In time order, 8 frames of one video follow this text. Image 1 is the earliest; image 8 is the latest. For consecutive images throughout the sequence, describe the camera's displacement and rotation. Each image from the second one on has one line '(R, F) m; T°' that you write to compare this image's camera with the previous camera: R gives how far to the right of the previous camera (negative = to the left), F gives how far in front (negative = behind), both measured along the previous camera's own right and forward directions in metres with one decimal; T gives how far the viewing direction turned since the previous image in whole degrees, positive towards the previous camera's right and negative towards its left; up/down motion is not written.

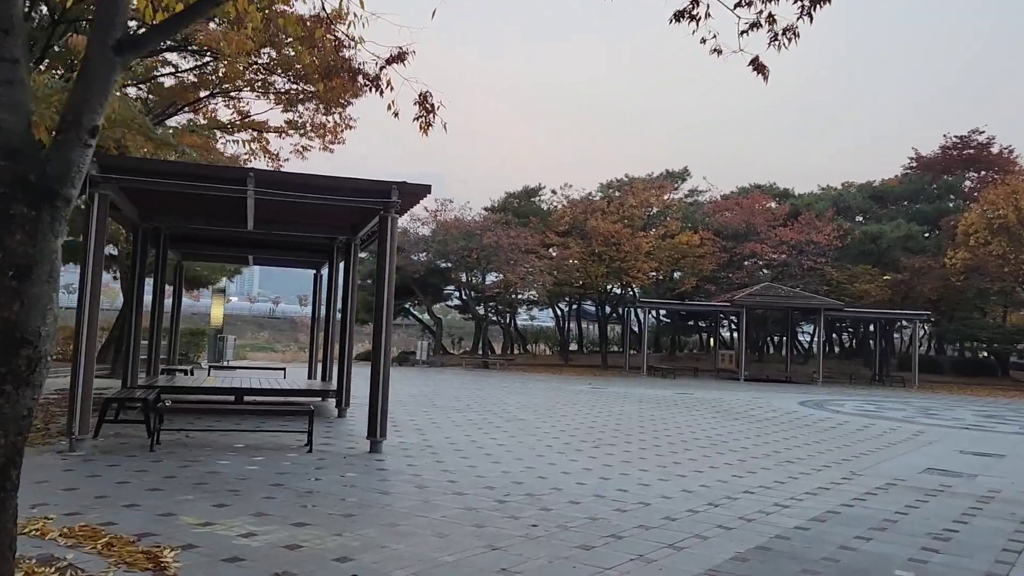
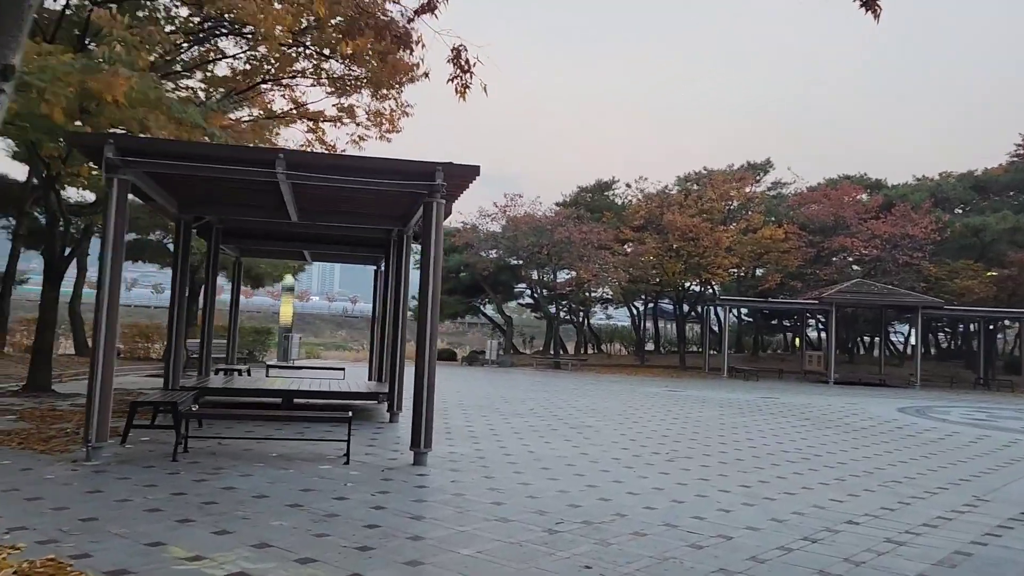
(+0.1, +0.9) m; -5°
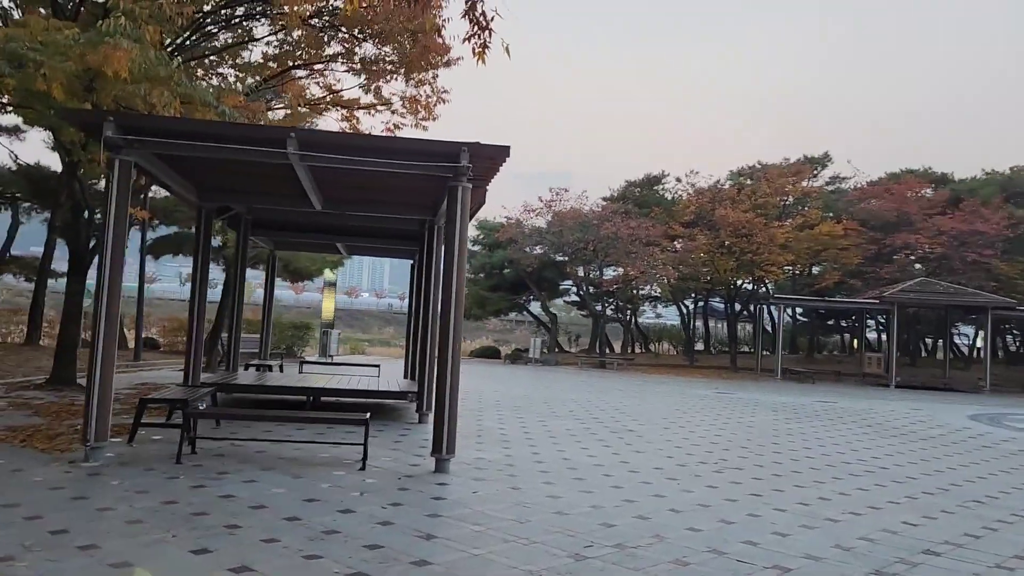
(+0.1, +0.6) m; -3°
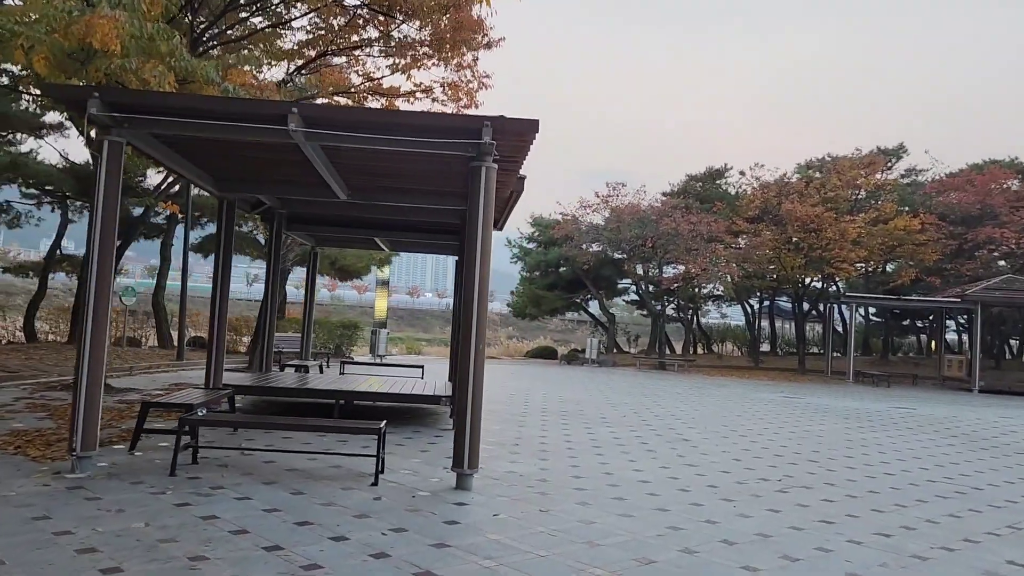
(+0.2, +0.8) m; -4°
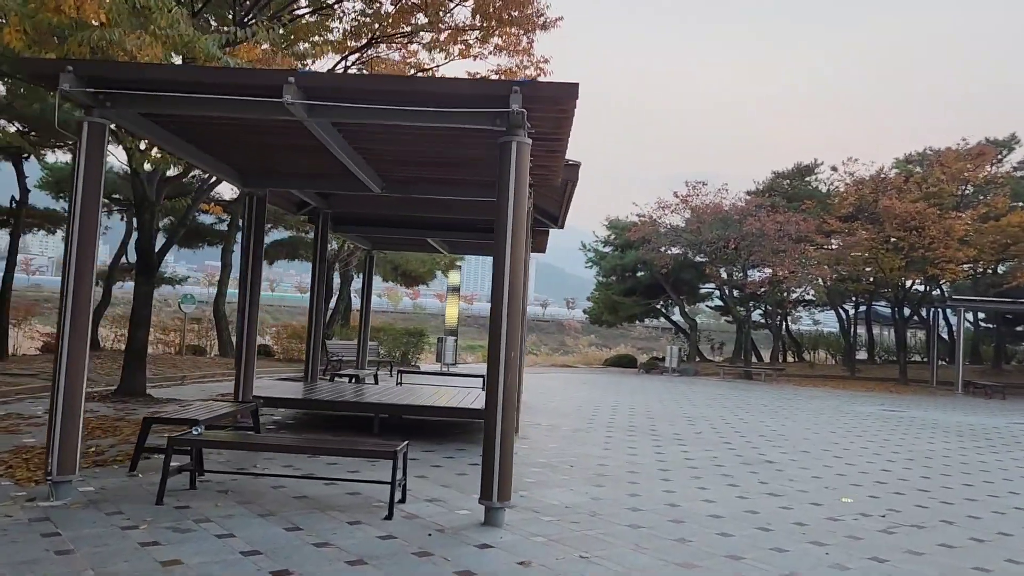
(+0.3, +0.9) m; -6°
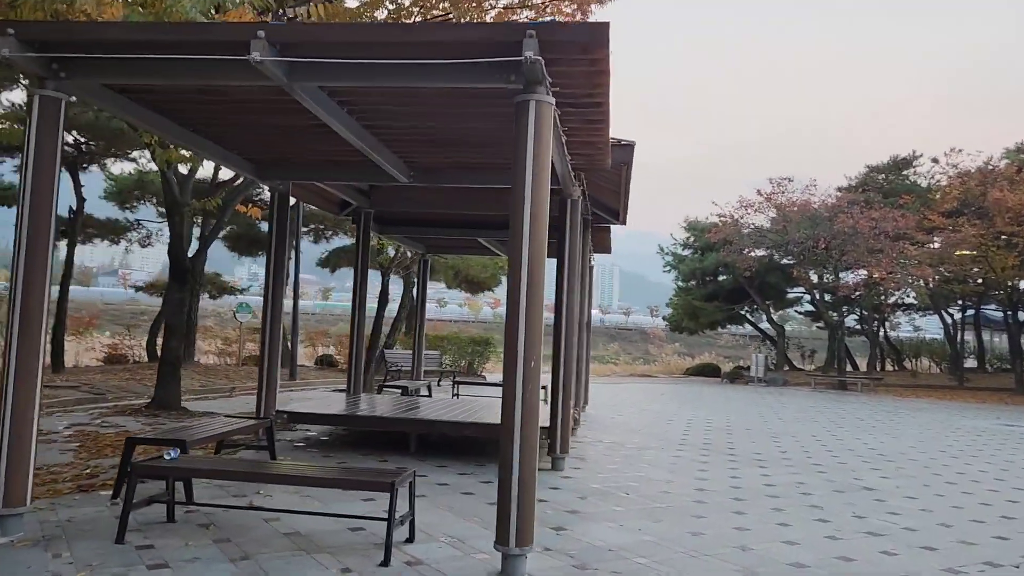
(+0.3, +0.9) m; -6°
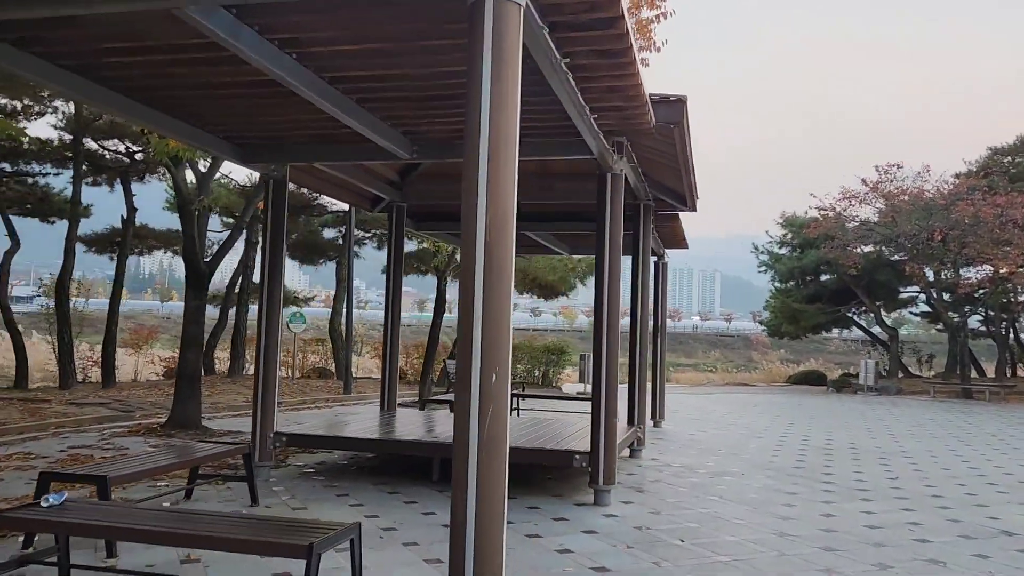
(+0.5, +1.2) m; -7°
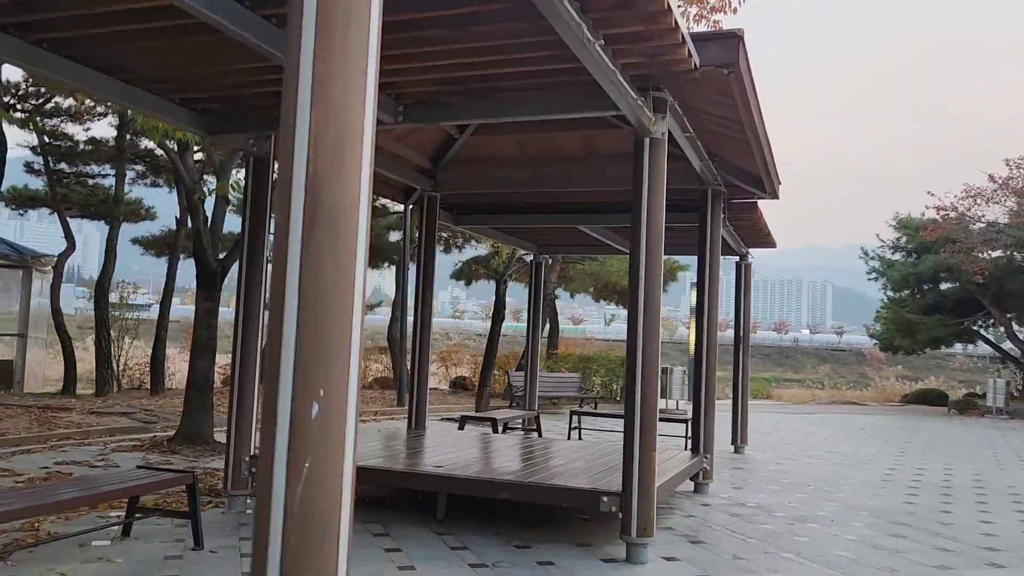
(+0.5, +1.2) m; -7°
